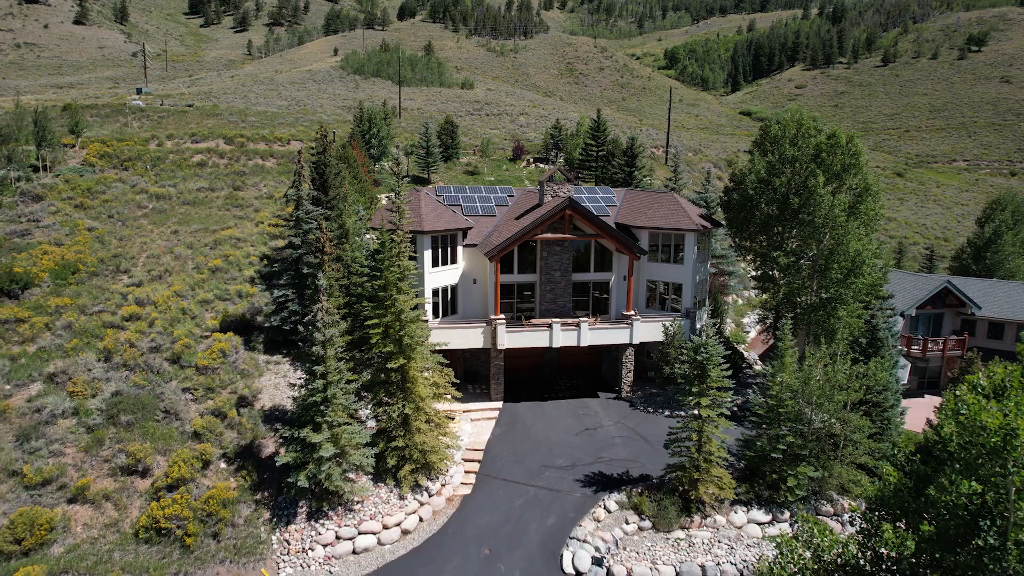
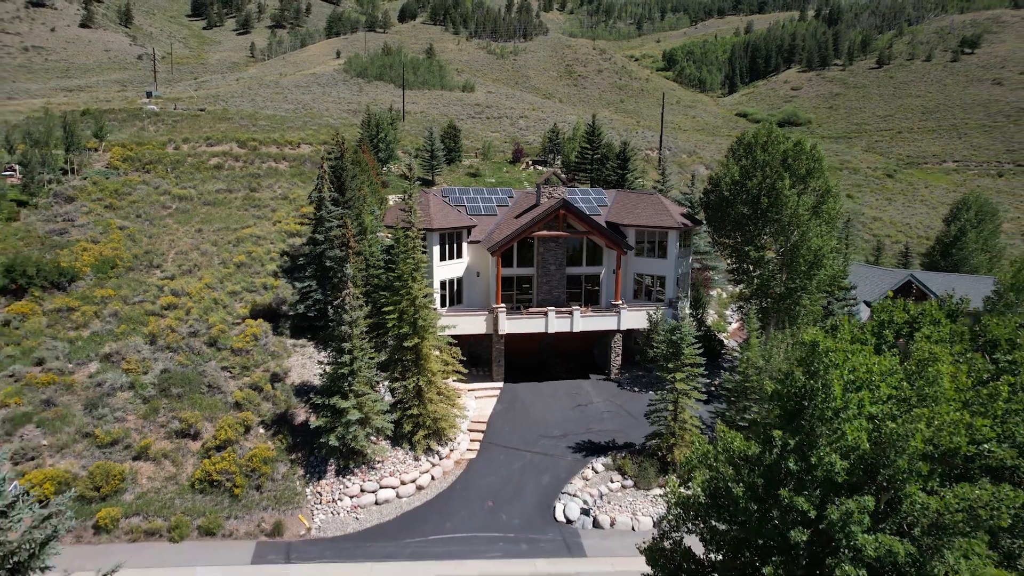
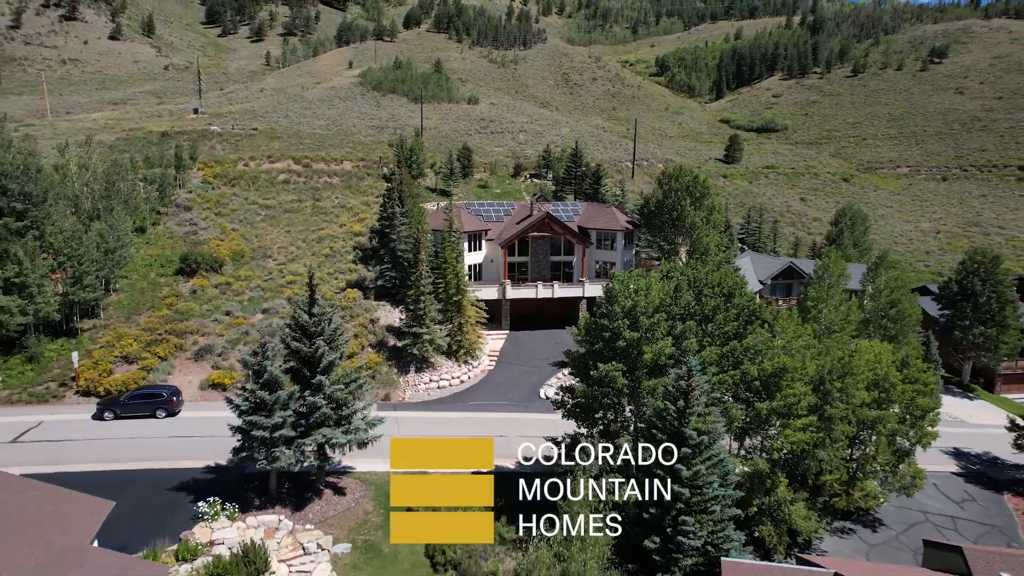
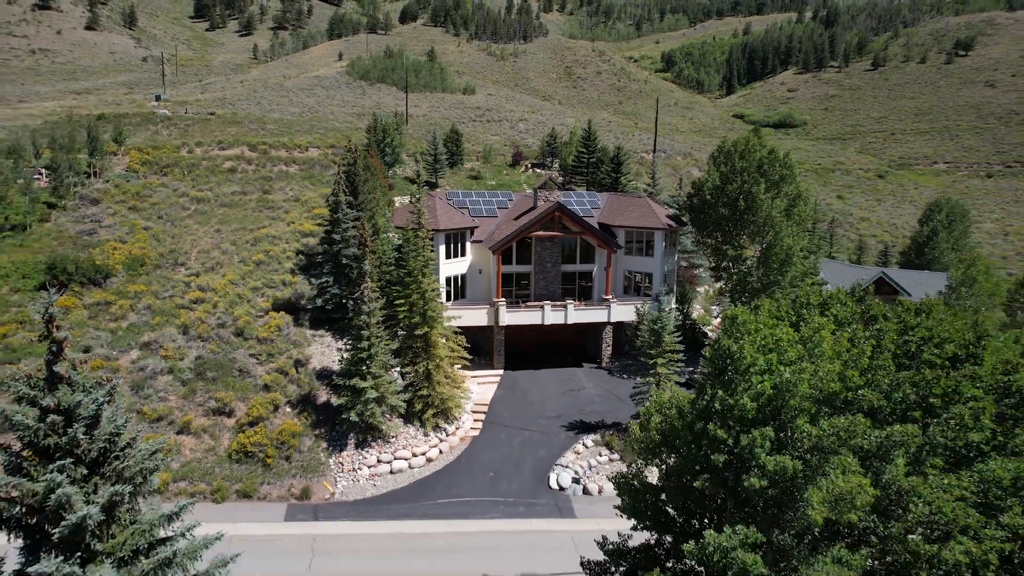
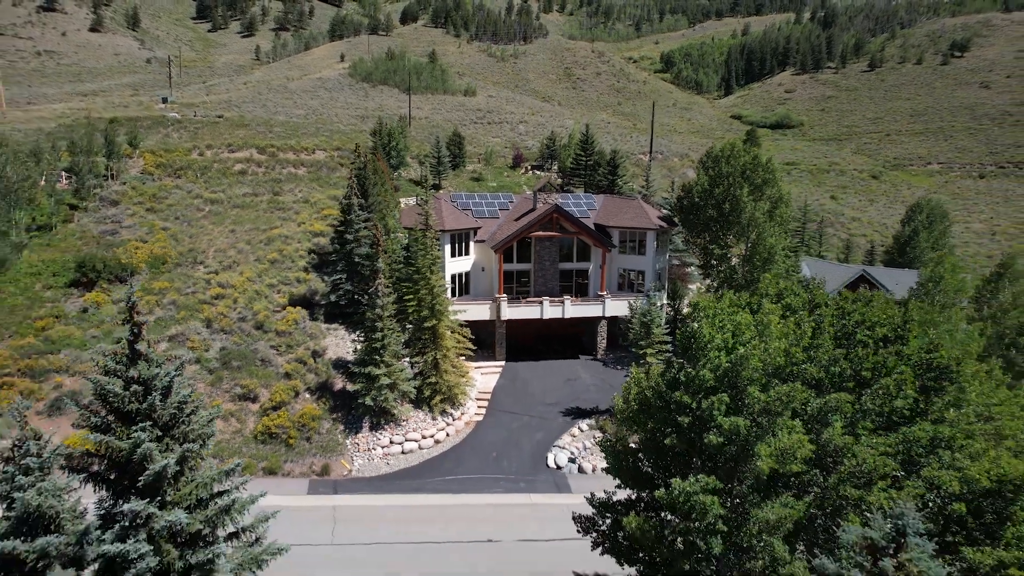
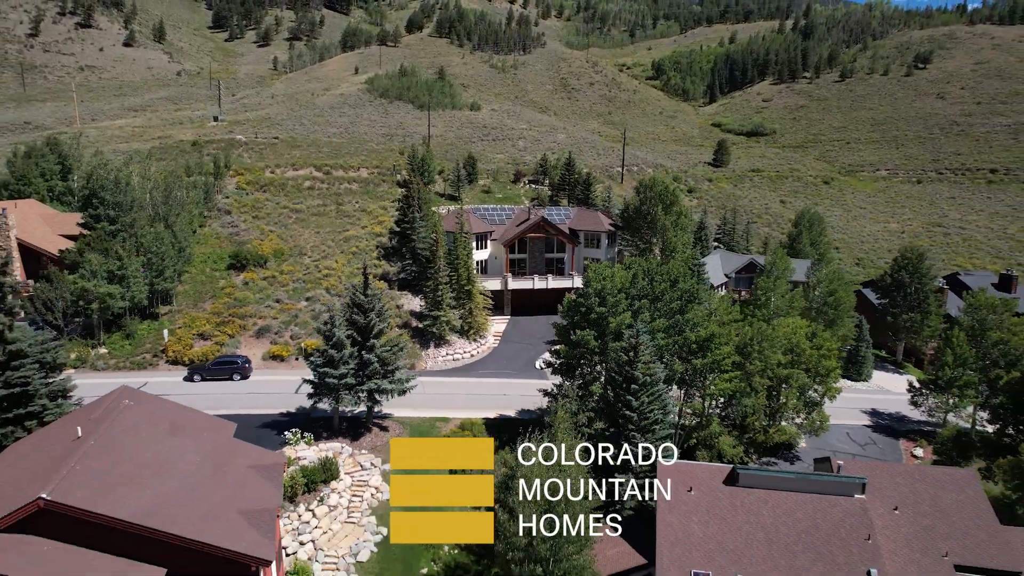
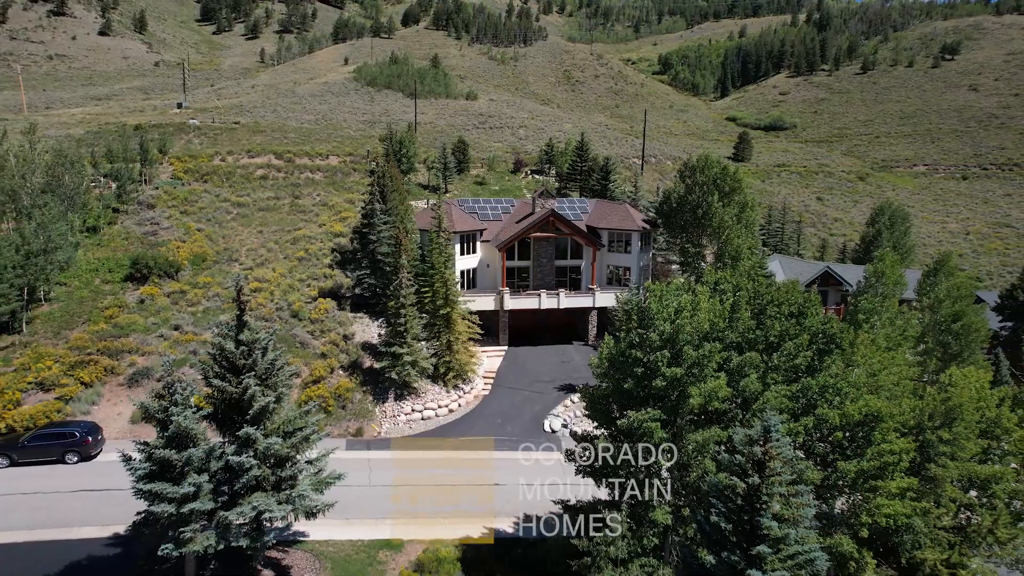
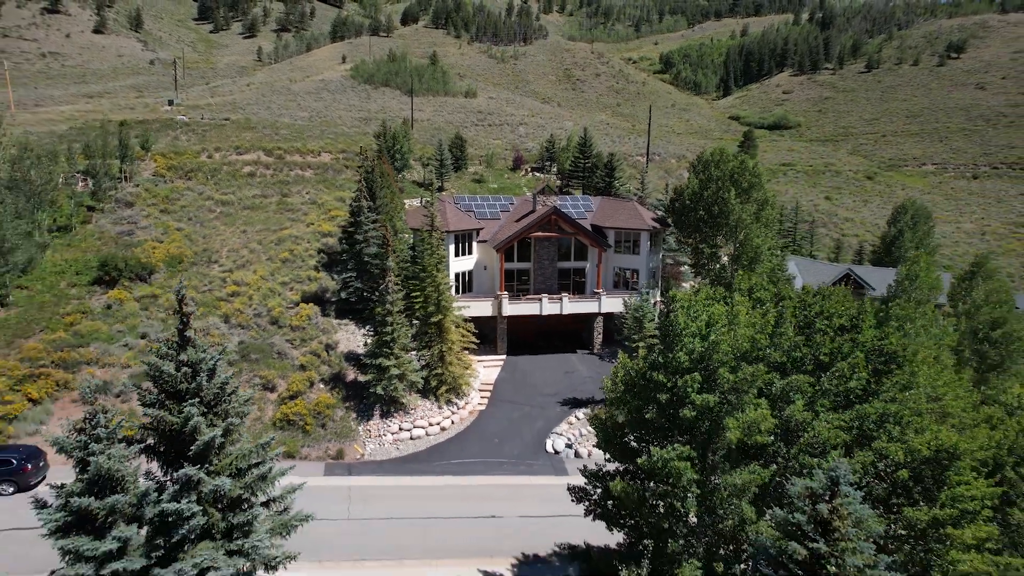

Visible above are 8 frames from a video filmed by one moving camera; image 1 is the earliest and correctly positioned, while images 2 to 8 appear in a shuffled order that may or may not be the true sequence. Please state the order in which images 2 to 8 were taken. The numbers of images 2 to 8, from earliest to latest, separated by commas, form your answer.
2, 4, 5, 8, 7, 3, 6
